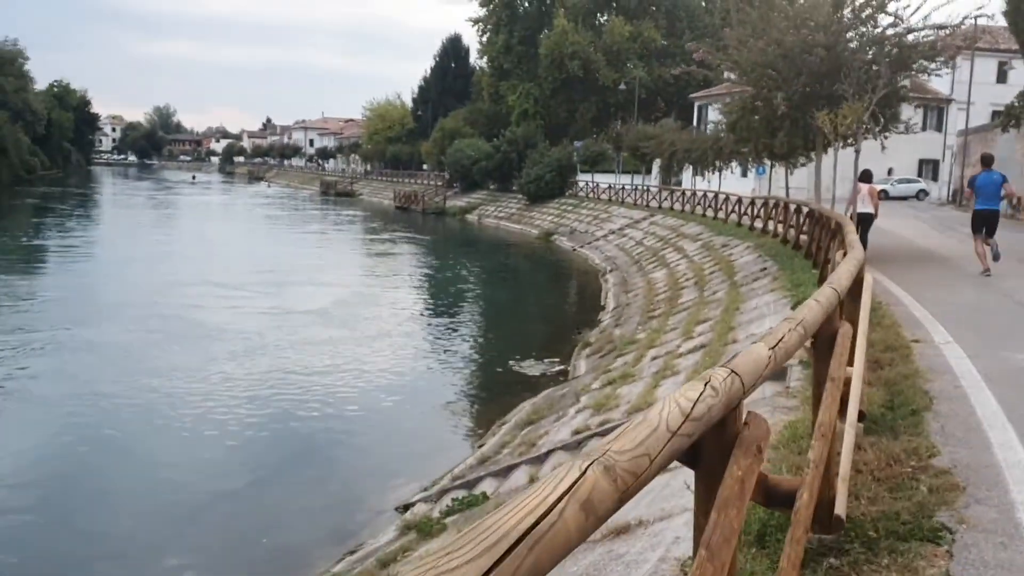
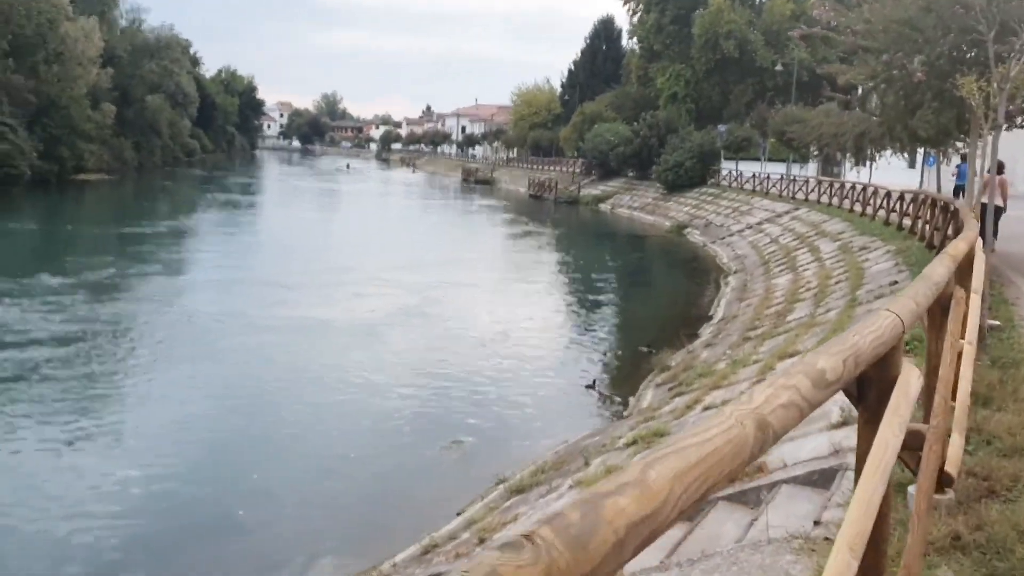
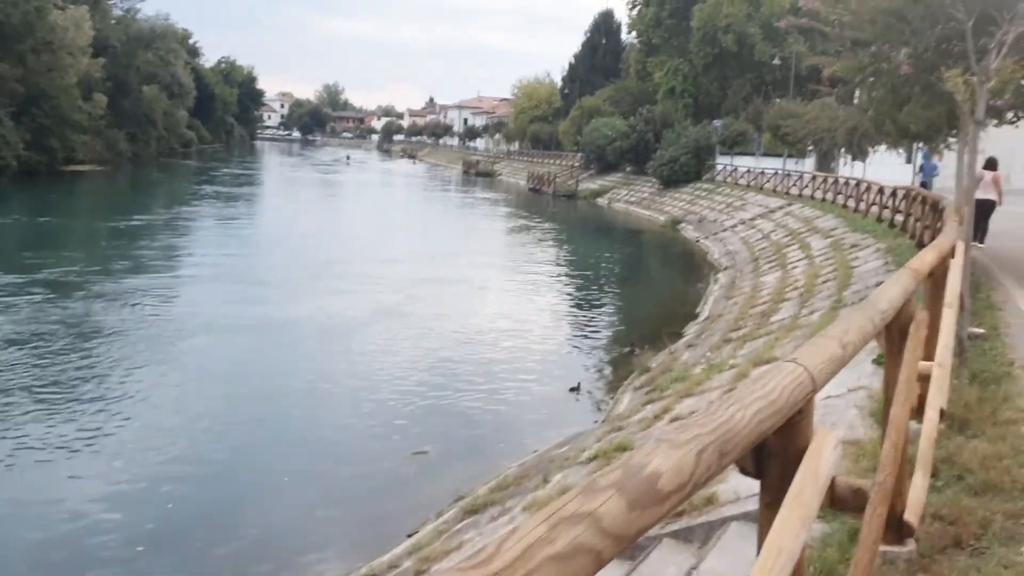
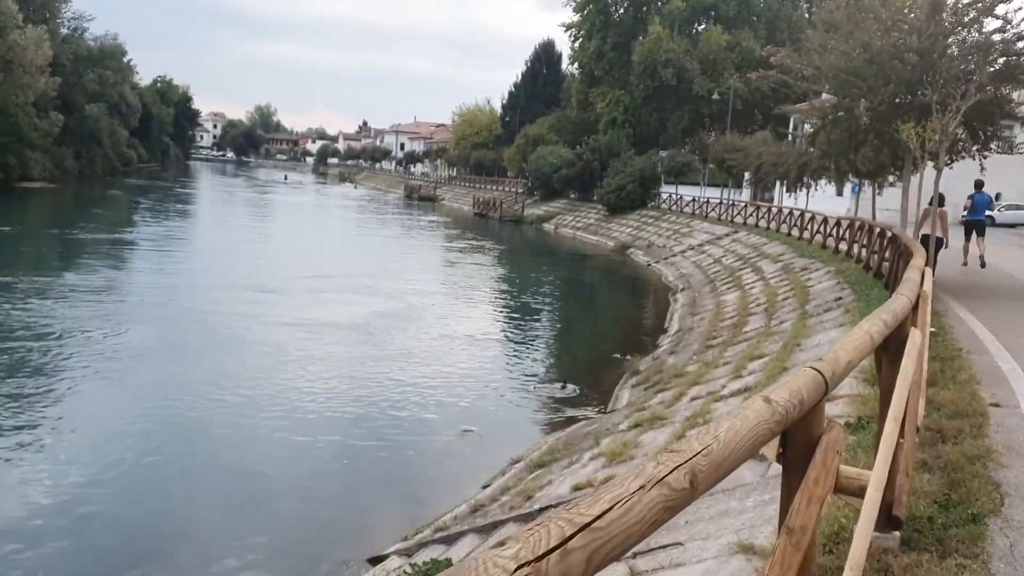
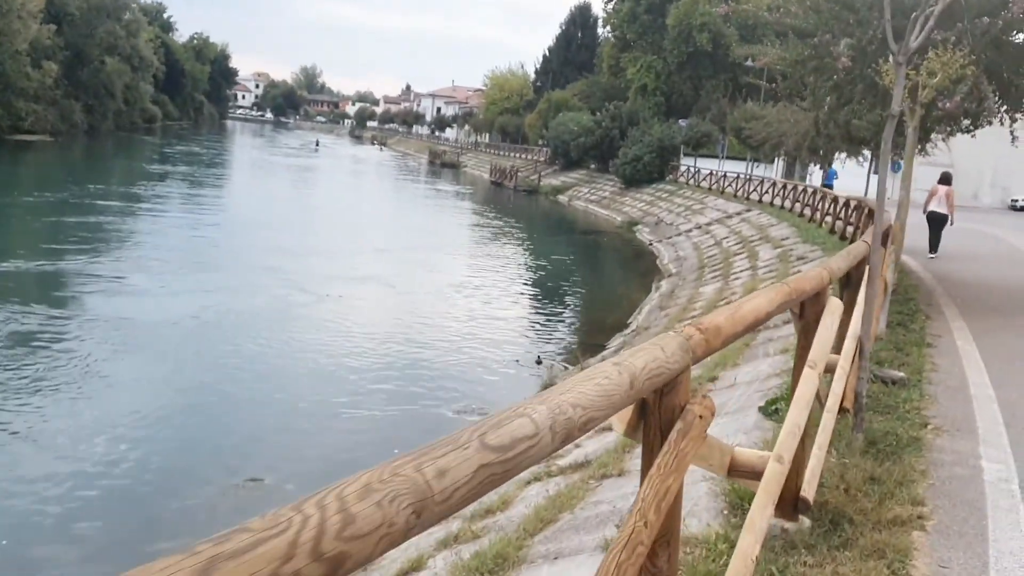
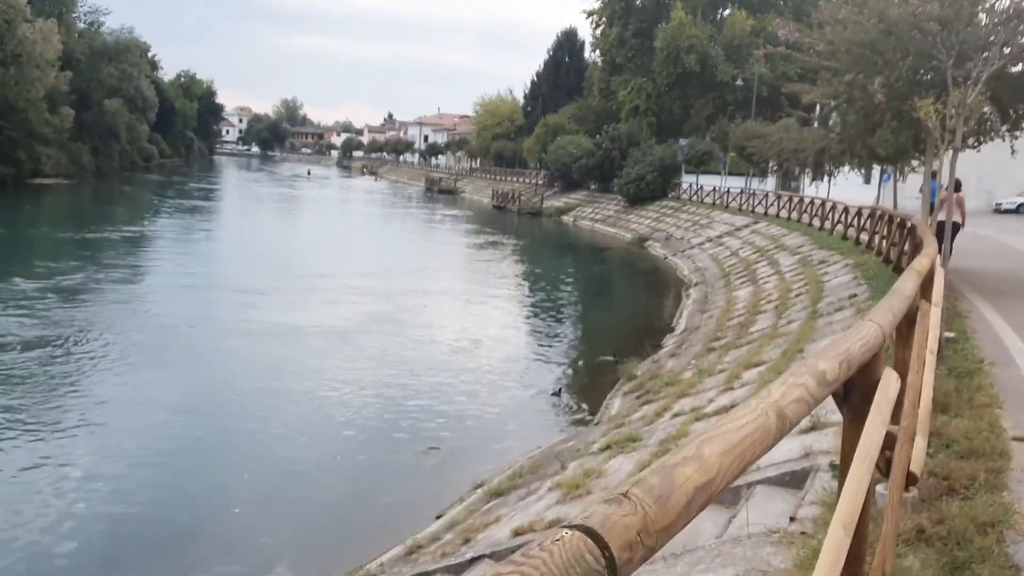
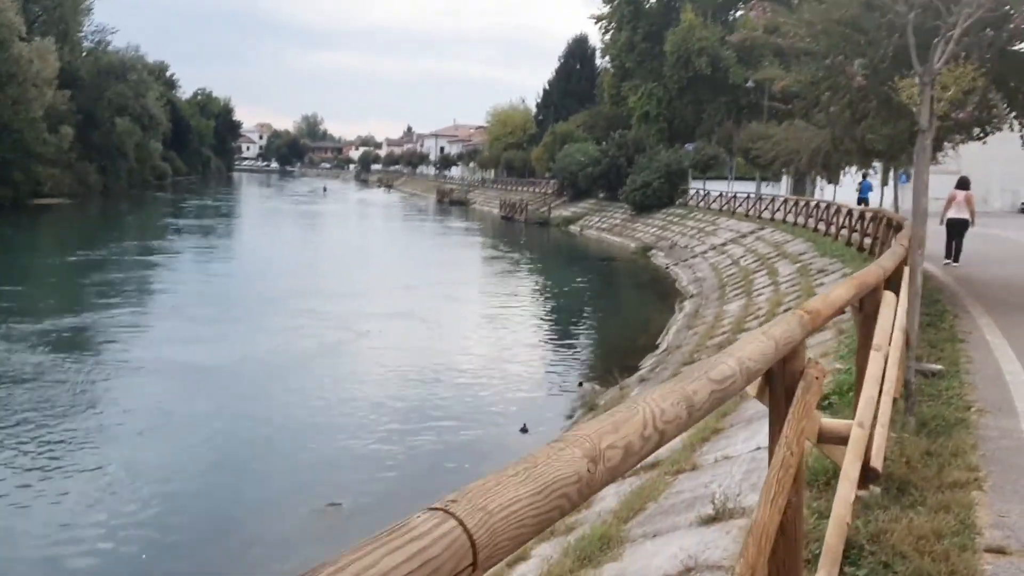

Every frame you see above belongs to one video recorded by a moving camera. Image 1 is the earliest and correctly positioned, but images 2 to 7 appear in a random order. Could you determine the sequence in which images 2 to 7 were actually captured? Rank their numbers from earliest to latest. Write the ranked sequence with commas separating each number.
4, 6, 2, 3, 7, 5
